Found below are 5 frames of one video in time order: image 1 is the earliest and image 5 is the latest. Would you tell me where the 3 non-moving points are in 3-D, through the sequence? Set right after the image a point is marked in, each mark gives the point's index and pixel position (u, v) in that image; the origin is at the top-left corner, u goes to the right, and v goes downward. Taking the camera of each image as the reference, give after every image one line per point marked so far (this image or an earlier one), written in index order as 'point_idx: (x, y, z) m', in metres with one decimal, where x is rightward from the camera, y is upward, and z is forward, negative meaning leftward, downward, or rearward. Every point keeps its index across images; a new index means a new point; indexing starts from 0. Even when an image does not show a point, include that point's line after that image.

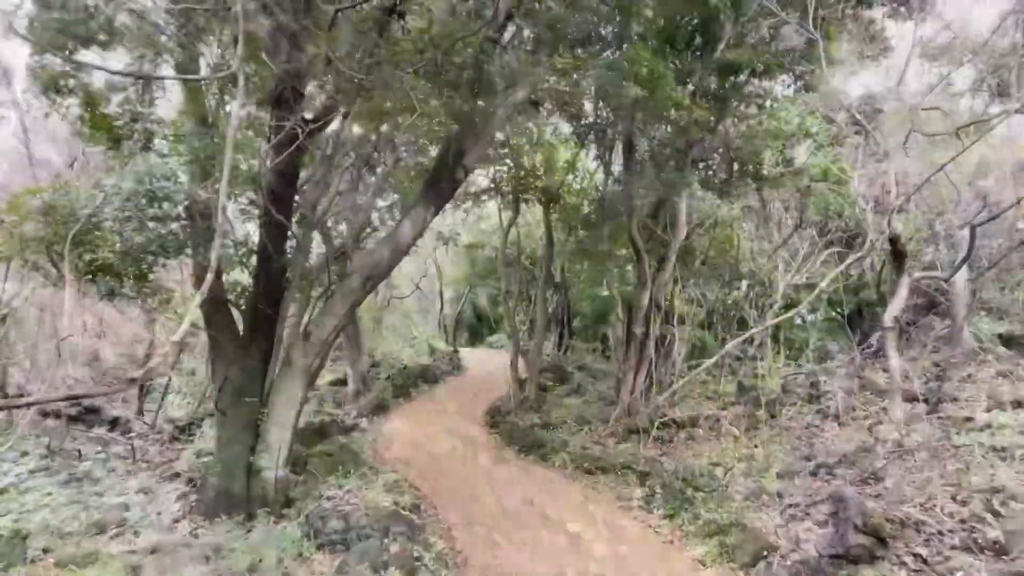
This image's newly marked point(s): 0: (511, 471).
0: (0.0, -2.5, +8.3) m
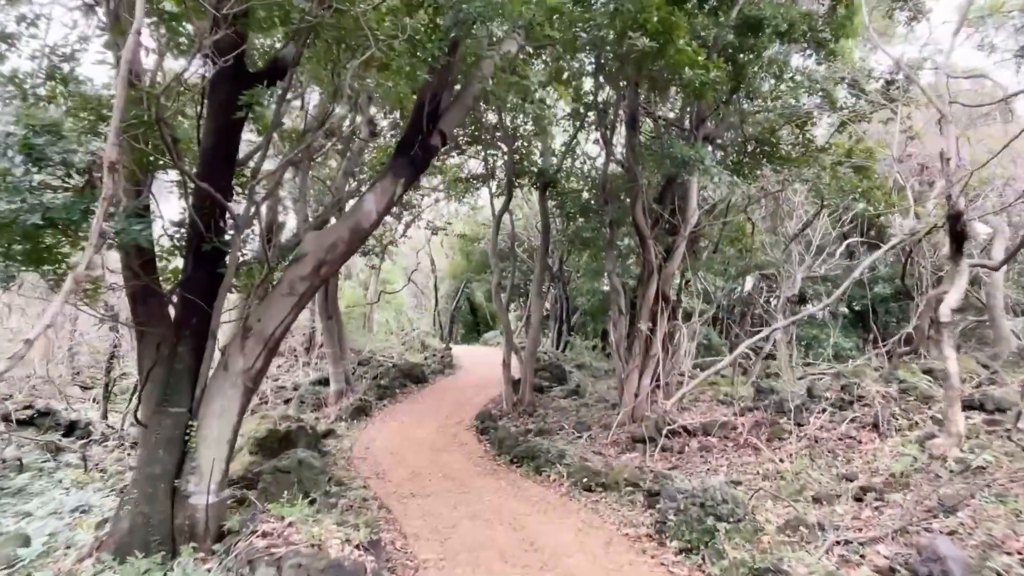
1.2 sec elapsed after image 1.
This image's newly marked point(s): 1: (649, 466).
0: (-0.1, -2.3, +7.3) m
1: (+1.6, -2.1, +7.3) m
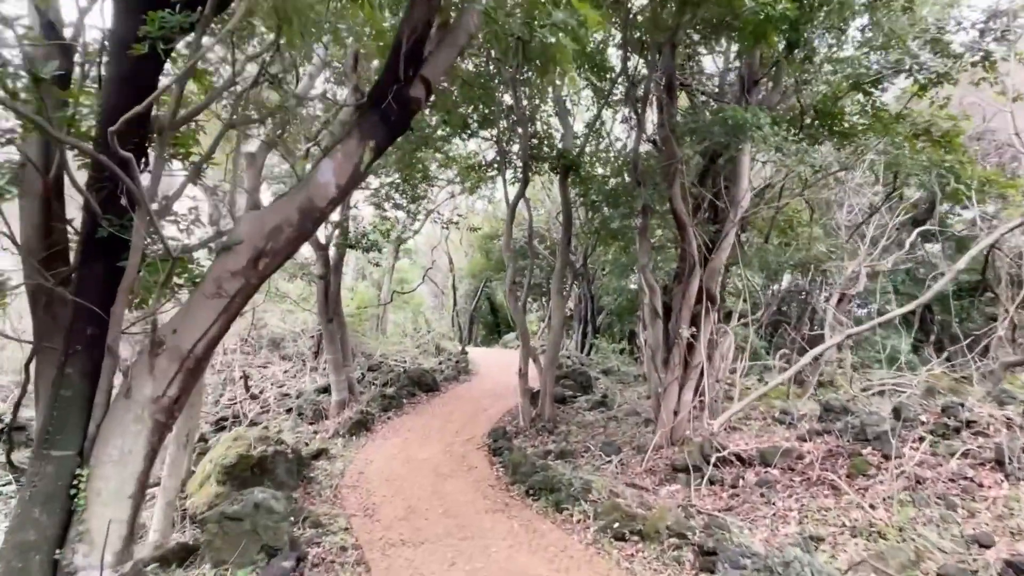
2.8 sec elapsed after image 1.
0: (0.0, -2.3, +5.9) m
1: (+1.7, -2.1, +5.9) m
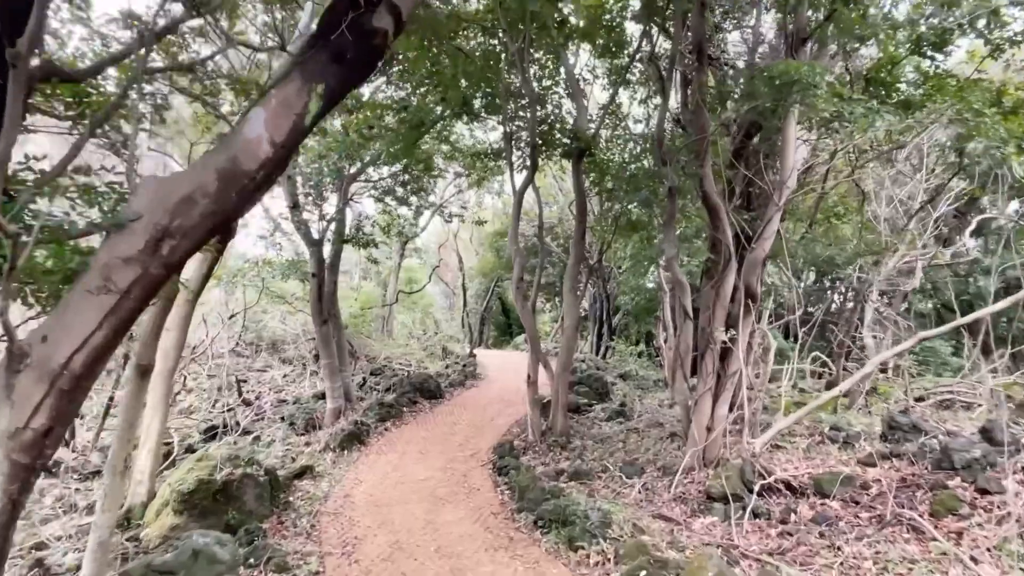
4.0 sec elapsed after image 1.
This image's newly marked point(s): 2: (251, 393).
0: (0.0, -2.3, +4.9) m
1: (+1.8, -2.0, +4.8) m
2: (-6.1, -2.4, +14.5) m
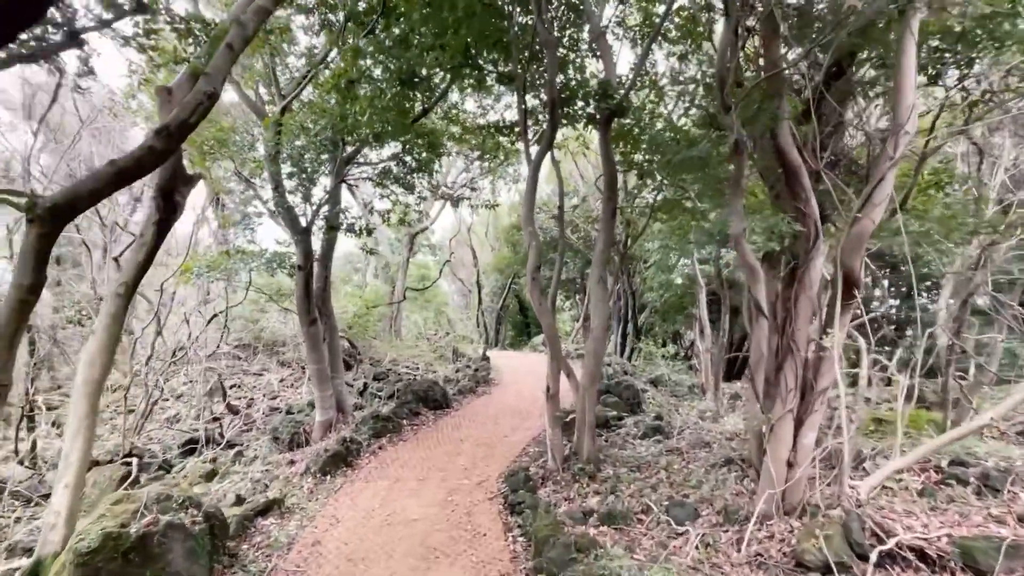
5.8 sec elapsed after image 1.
0: (+0.1, -2.2, +3.3) m
1: (+1.8, -1.9, +3.2) m
2: (-5.7, -2.4, +13.1) m
